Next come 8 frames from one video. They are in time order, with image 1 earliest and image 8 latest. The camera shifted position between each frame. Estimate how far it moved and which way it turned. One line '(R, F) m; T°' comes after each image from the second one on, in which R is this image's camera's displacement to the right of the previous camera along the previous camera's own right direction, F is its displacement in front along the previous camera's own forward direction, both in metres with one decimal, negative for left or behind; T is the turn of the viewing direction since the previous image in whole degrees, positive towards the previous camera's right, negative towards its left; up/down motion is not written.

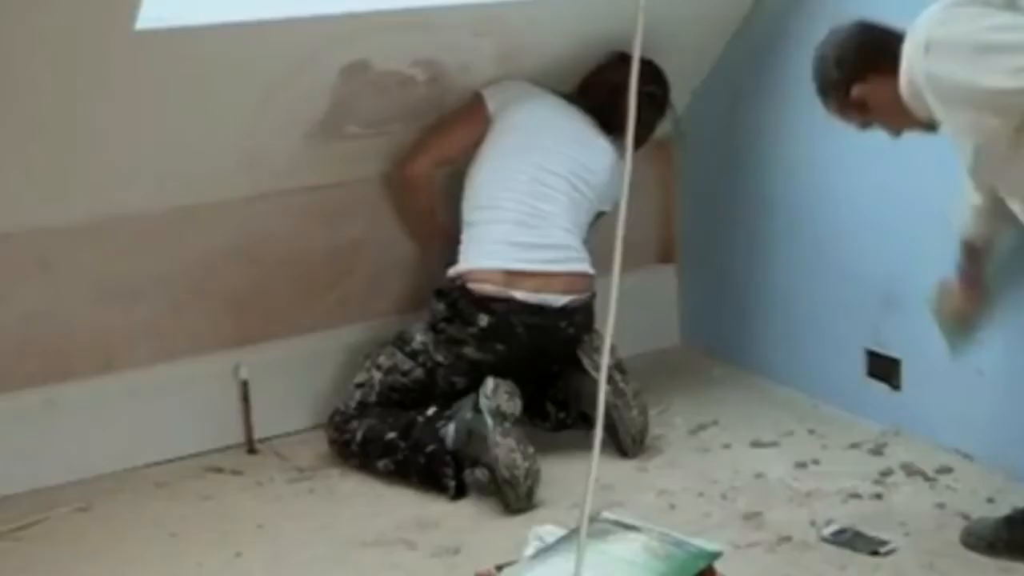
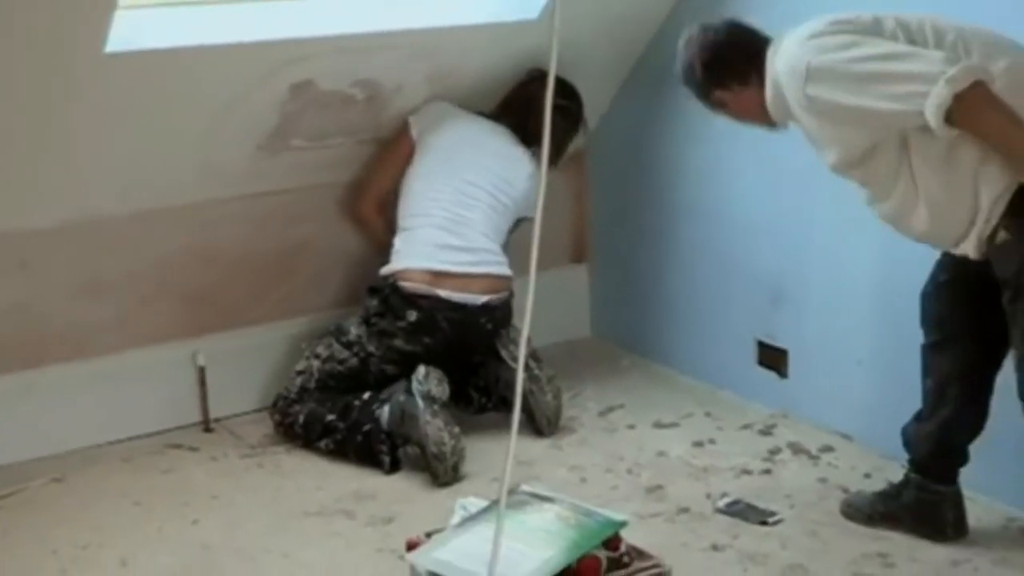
(+0.2, -0.3) m; 0°
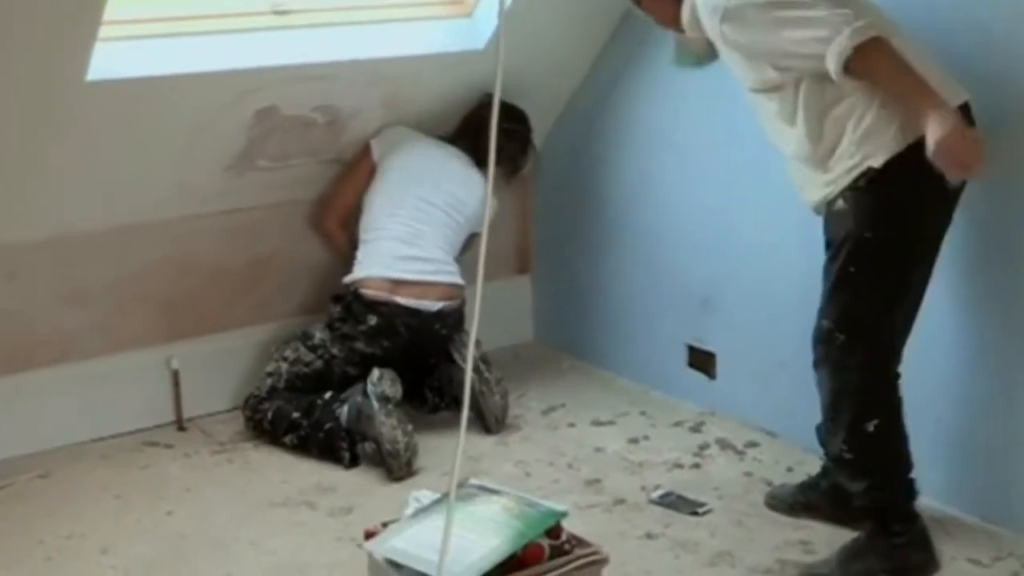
(+0.2, -0.3) m; 0°
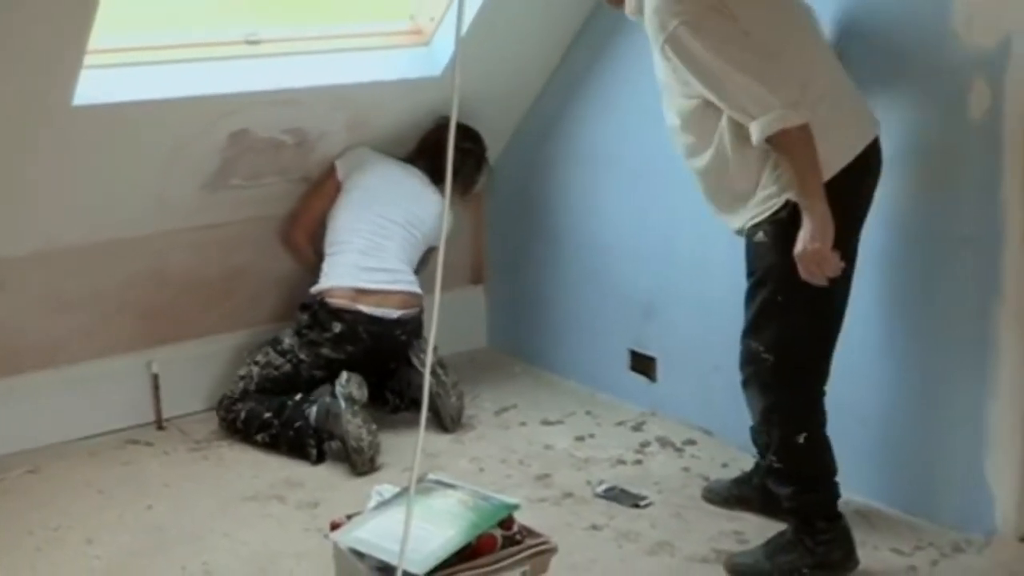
(+0.1, -0.3) m; 0°
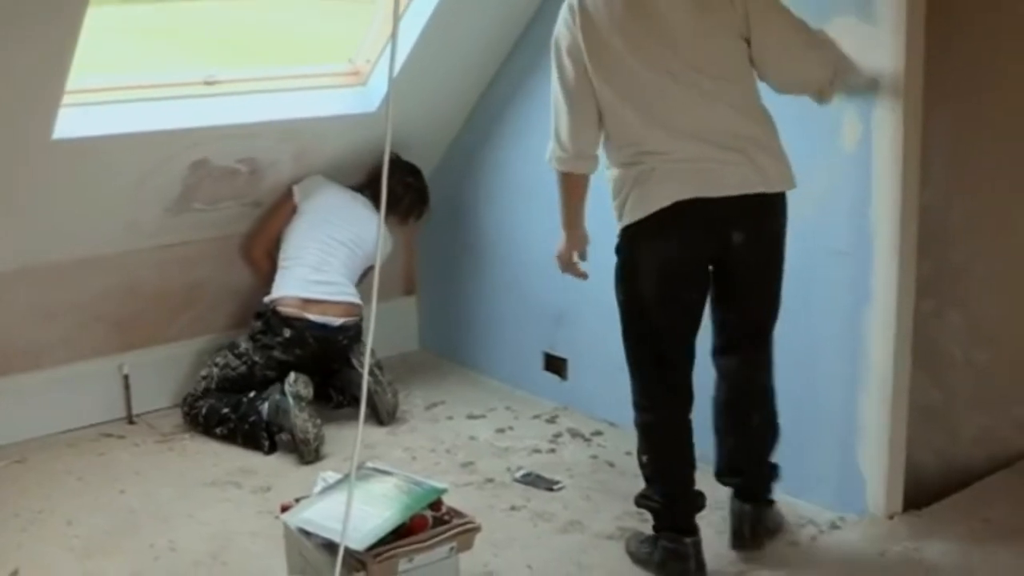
(+0.3, -0.5) m; 0°
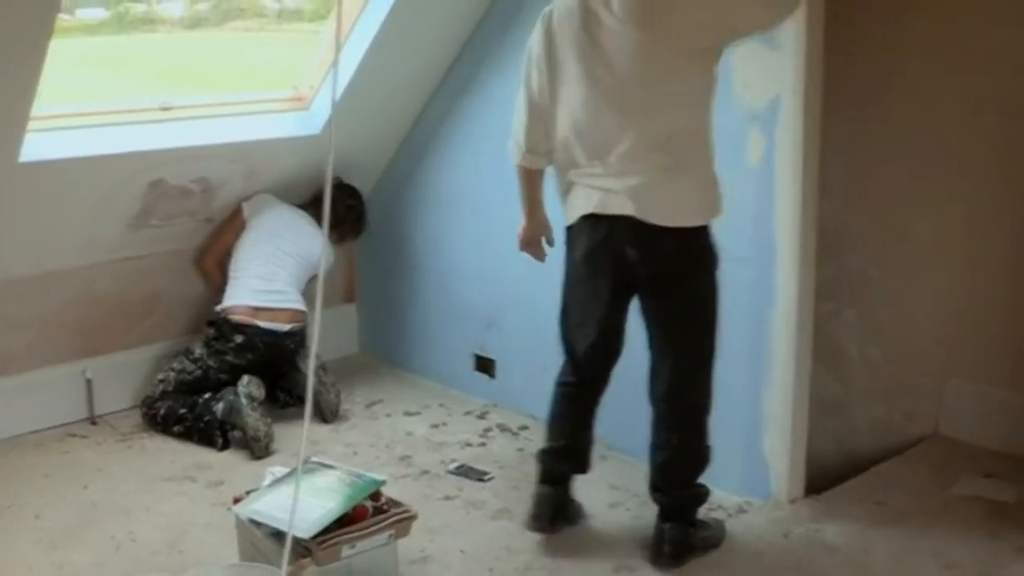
(+0.2, -0.4) m; +1°
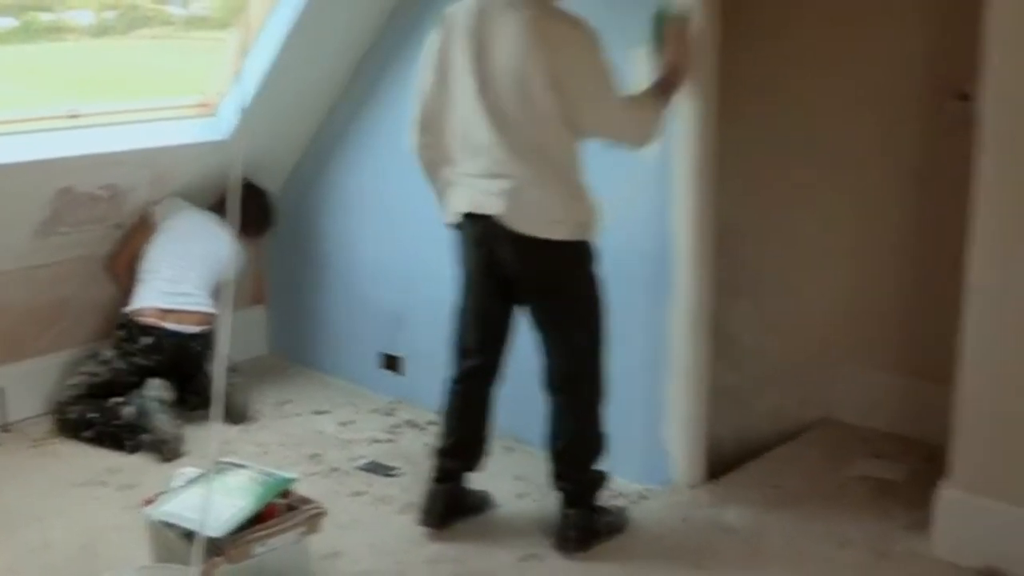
(+0.2, -0.1) m; +2°
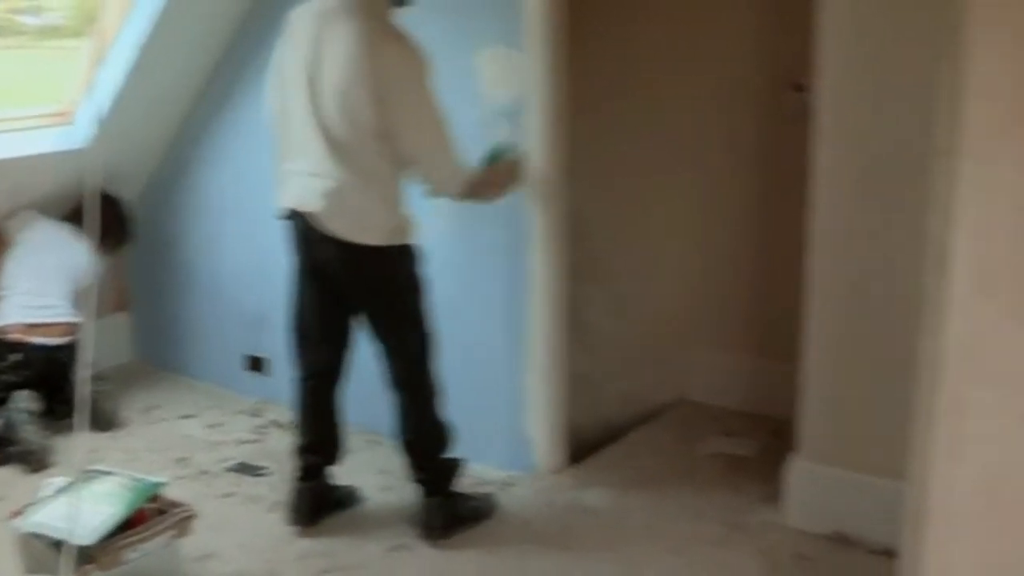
(+0.3, -0.1) m; +4°
